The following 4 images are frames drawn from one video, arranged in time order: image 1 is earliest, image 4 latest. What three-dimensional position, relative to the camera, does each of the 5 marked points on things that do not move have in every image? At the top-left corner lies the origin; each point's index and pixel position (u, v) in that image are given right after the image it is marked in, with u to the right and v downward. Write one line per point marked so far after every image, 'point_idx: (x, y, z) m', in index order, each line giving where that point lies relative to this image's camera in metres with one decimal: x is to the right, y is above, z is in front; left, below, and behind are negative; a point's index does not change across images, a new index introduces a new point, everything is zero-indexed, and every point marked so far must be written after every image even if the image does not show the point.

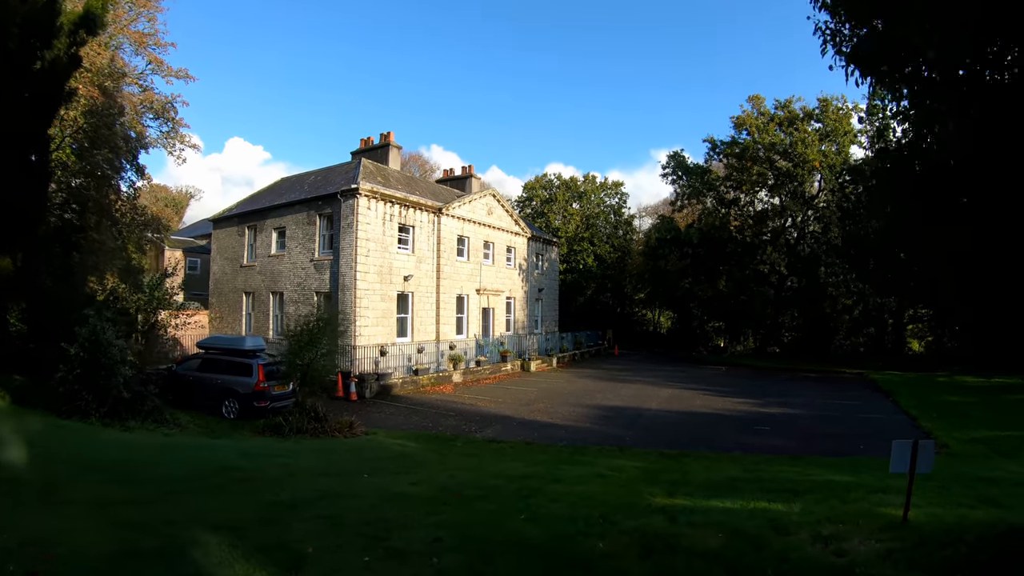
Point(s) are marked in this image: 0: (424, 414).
0: (-2.1, -3.0, +12.9) m
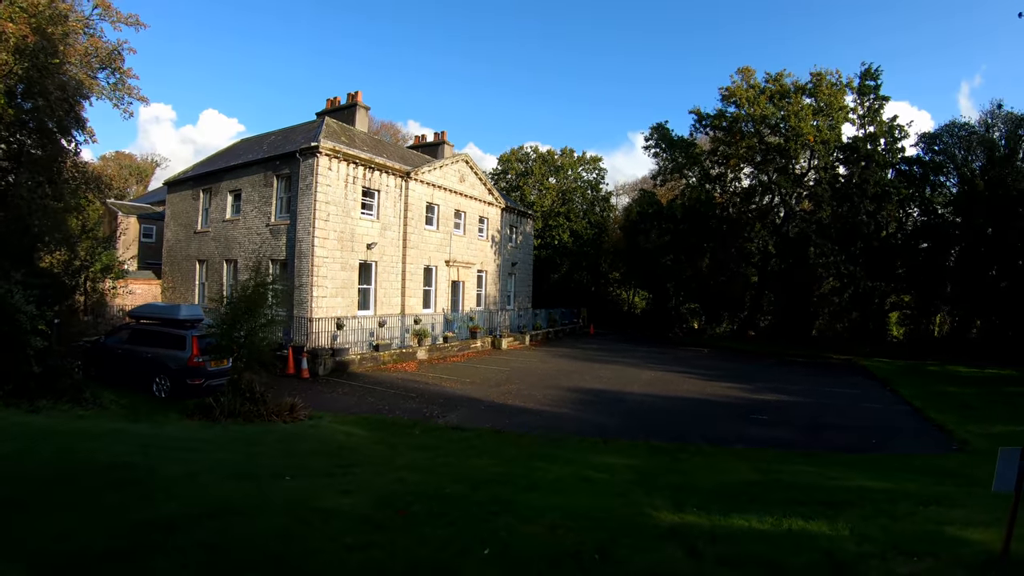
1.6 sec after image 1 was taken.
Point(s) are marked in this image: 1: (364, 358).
0: (-2.7, -2.3, +11.4) m
1: (-4.0, -1.9, +14.8) m
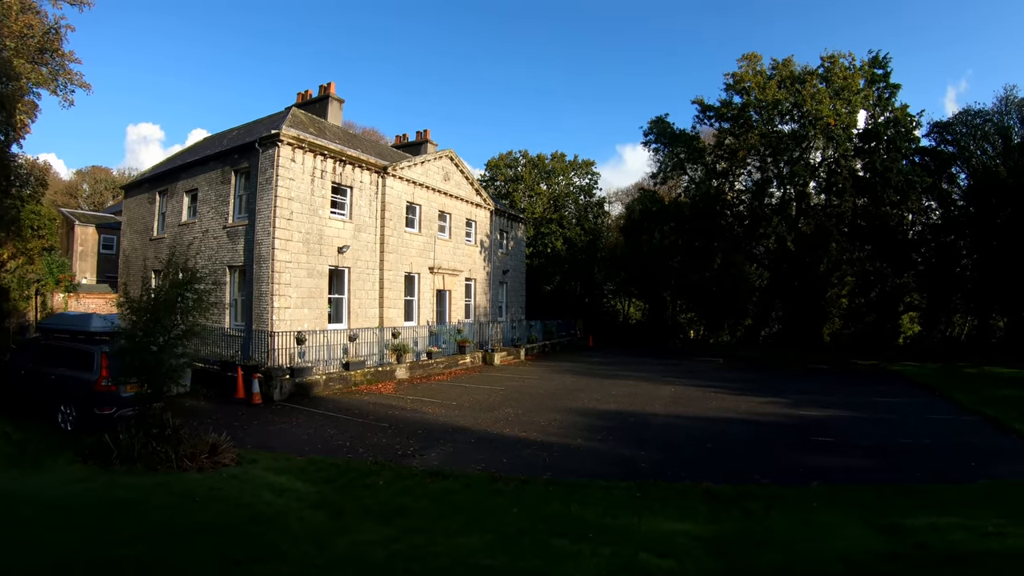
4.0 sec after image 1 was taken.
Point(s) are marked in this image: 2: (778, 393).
0: (-2.8, -2.3, +9.1) m
1: (-4.1, -2.1, +12.4) m
2: (+7.7, -2.9, +15.7) m
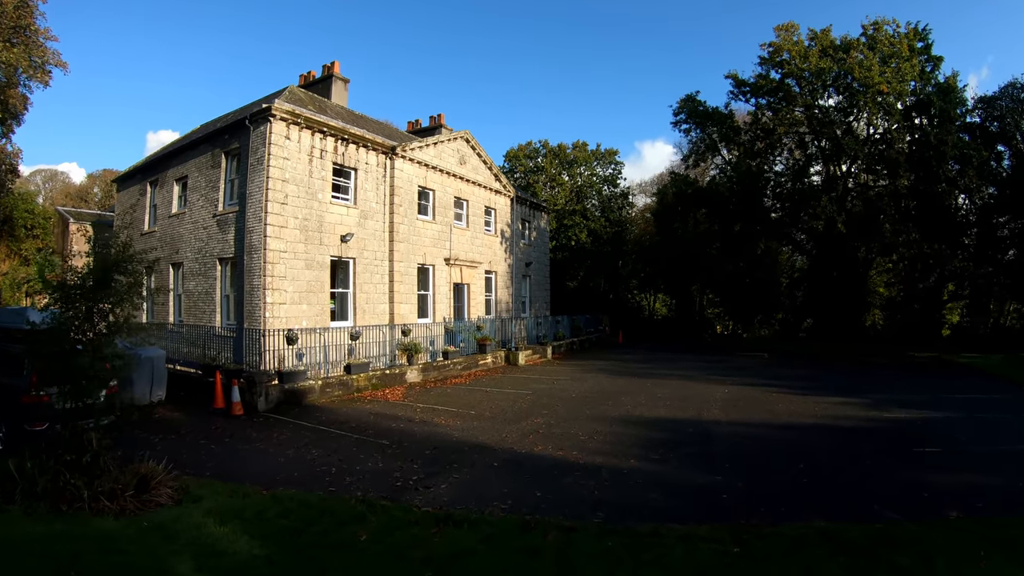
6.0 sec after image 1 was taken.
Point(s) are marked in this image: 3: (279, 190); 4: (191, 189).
0: (-2.3, -2.1, +7.3) m
1: (-3.5, -1.9, +10.6) m
2: (+8.4, -2.5, +13.5) m
3: (-5.5, +2.3, +13.0) m
4: (-9.1, +2.8, +15.4) m
